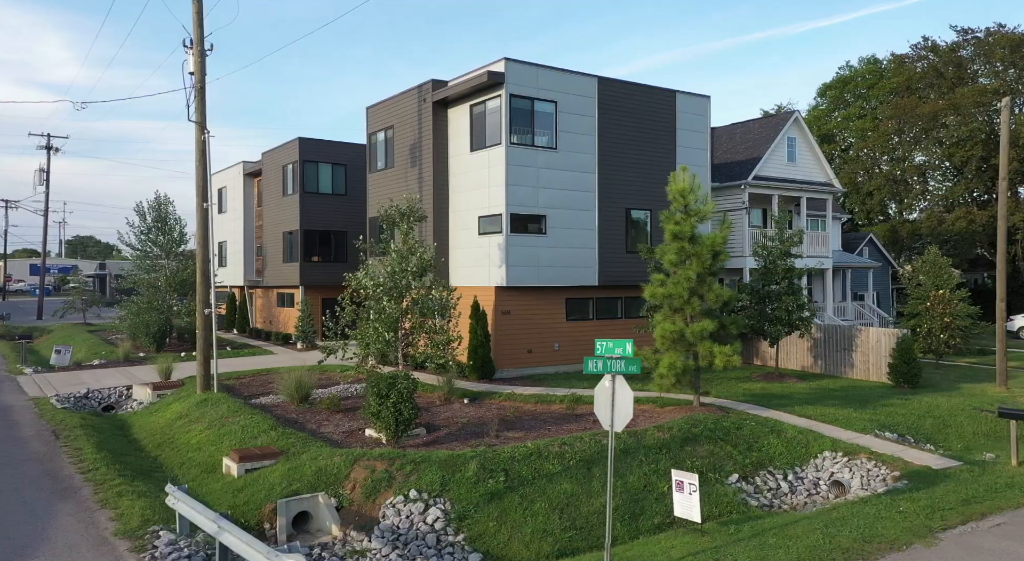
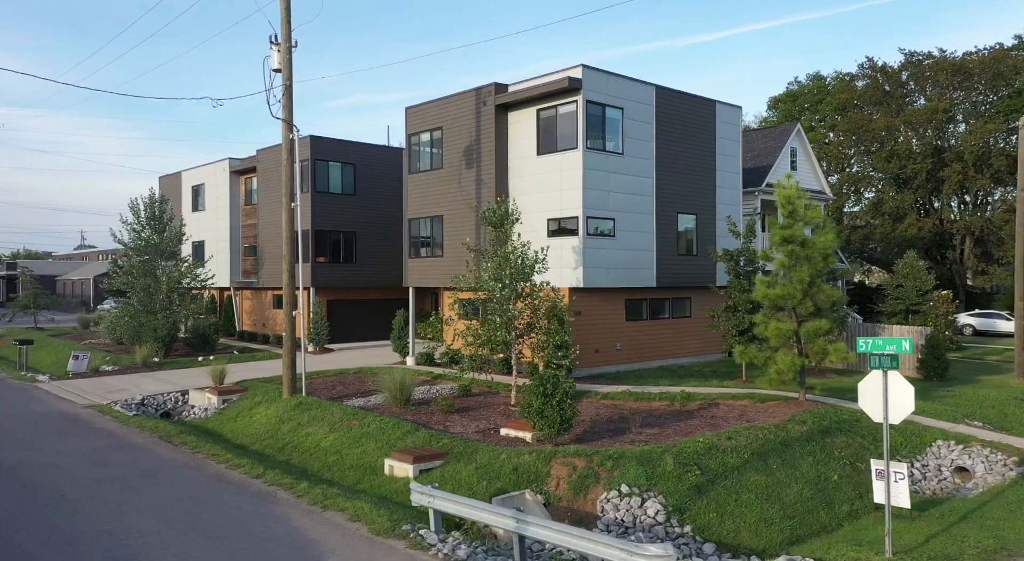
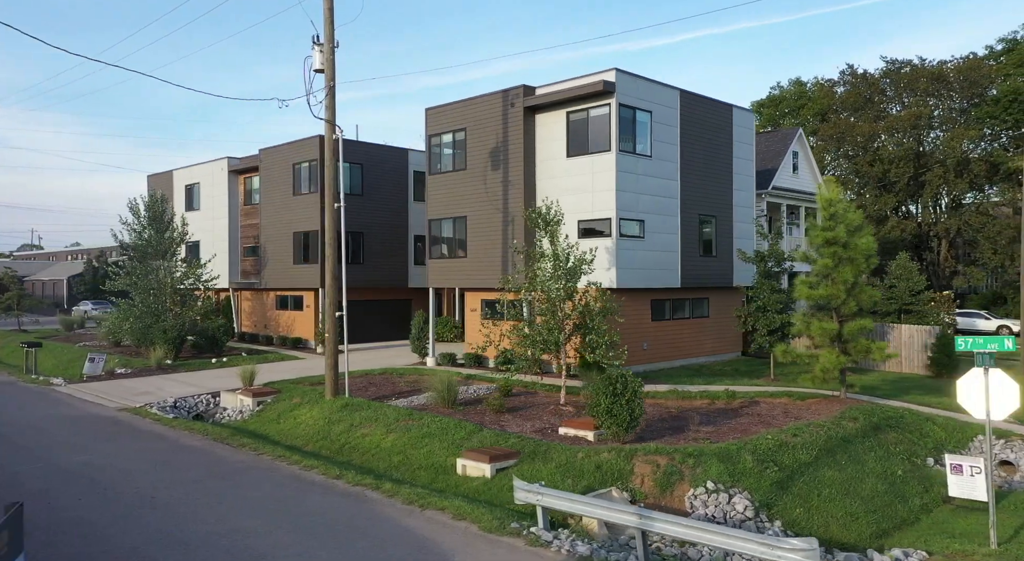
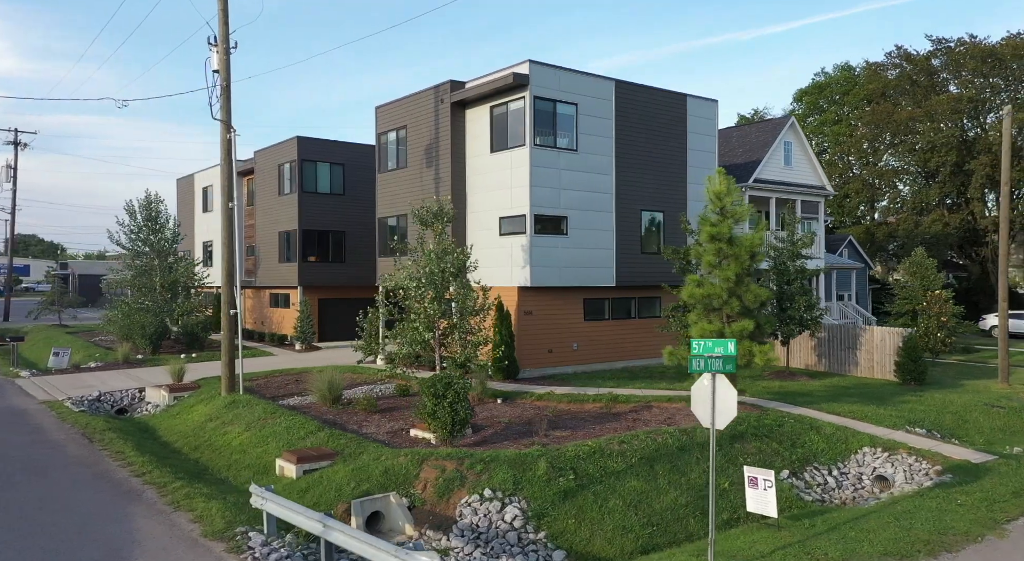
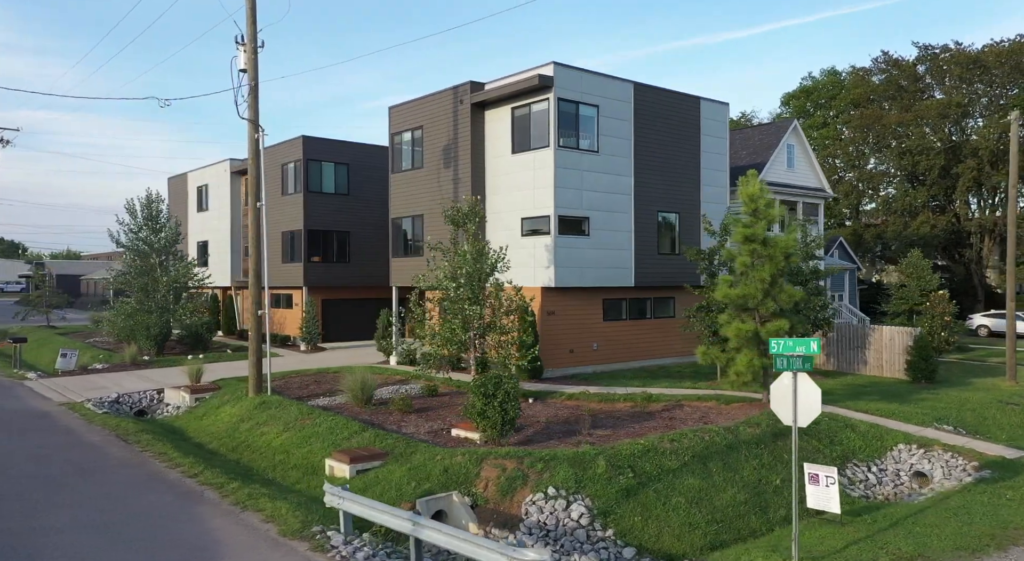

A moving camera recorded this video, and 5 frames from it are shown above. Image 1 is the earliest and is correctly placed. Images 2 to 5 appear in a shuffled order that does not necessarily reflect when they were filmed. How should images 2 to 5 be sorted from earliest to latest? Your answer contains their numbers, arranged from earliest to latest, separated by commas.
4, 5, 2, 3
